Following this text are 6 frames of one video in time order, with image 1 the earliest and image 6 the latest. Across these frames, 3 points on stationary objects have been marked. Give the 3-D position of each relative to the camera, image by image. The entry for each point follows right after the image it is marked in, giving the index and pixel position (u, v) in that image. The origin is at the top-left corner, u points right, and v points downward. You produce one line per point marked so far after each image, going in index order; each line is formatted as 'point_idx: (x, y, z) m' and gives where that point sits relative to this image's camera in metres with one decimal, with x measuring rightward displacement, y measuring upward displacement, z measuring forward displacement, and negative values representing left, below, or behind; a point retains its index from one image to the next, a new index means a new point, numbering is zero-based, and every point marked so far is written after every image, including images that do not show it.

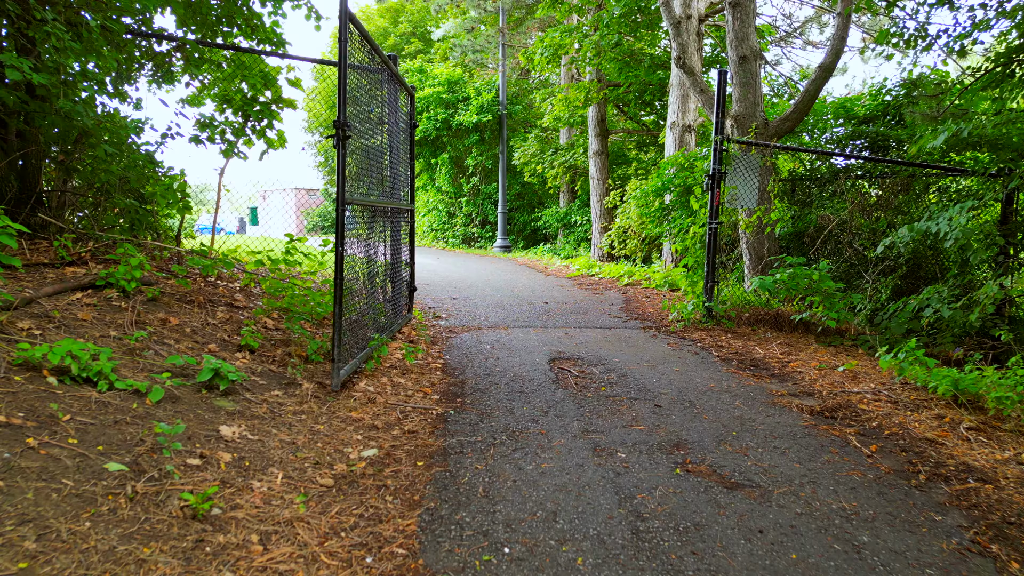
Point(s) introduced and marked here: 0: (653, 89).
0: (+3.9, +5.4, +13.7) m
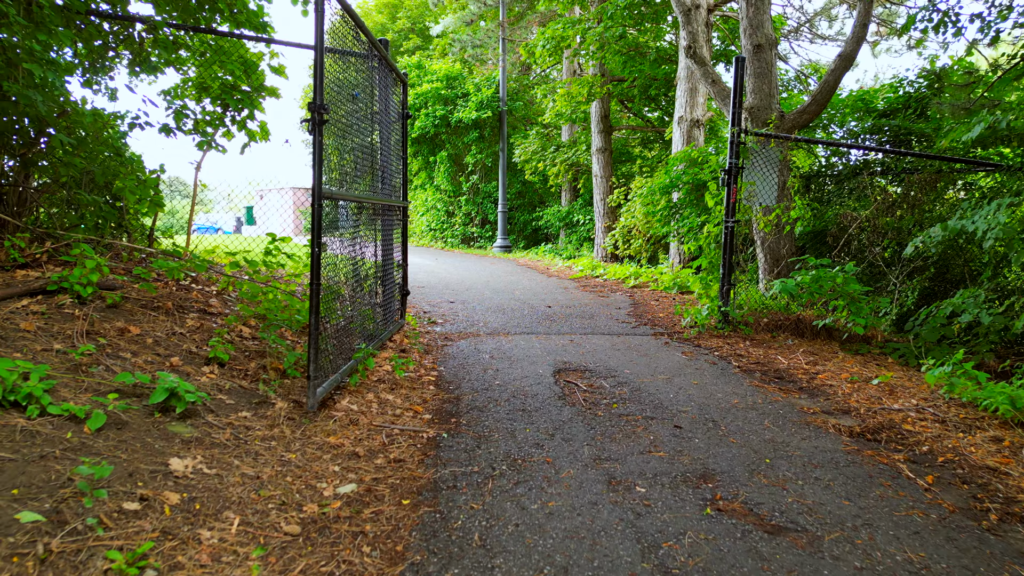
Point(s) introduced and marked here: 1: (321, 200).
0: (+3.9, +5.4, +13.3) m
1: (-1.2, +0.6, +3.1) m
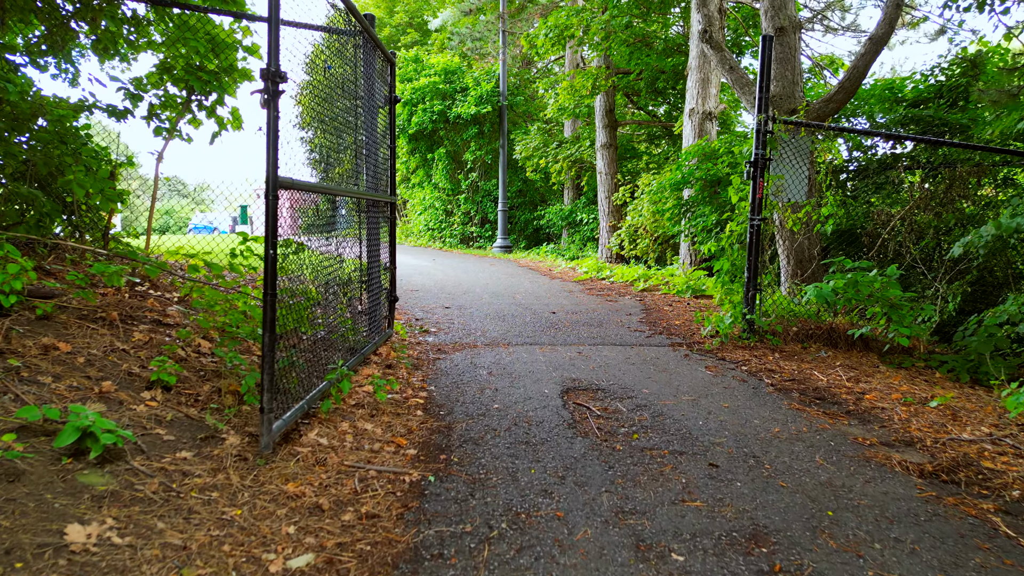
0: (+3.9, +5.3, +12.7) m
1: (-1.2, +0.5, +2.6) m
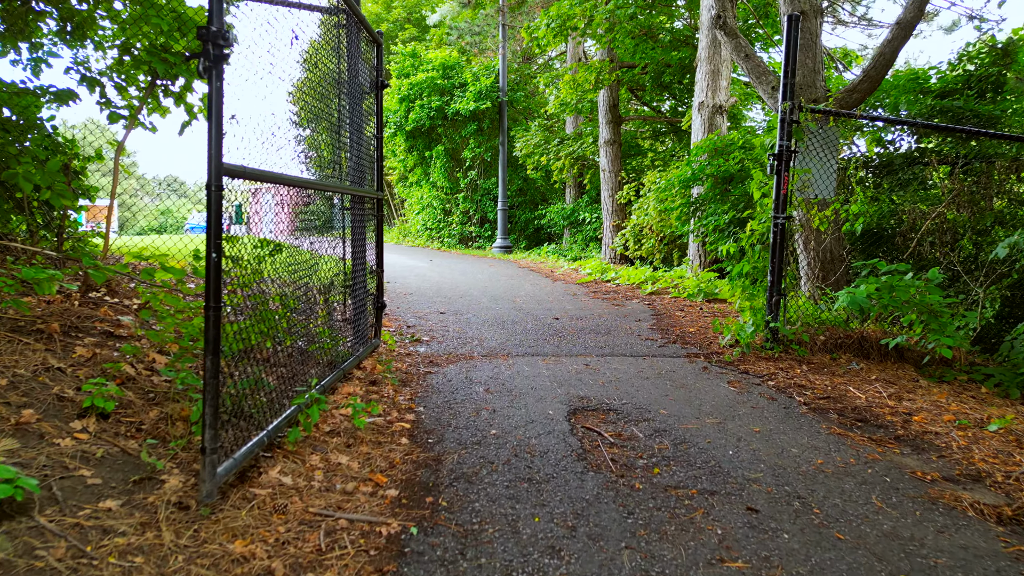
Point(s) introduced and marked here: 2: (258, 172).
0: (+3.9, +5.3, +12.2) m
1: (-1.2, +0.5, +2.1) m
2: (-1.3, +0.6, +2.6) m
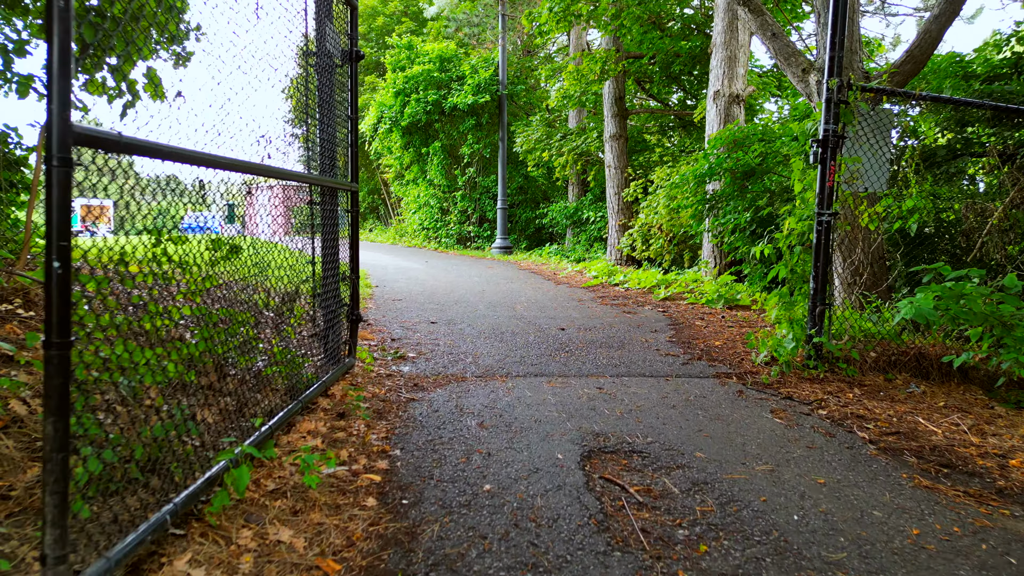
0: (+3.9, +5.2, +11.5) m
1: (-1.2, +0.4, +1.4) m
2: (-1.3, +0.5, +1.9) m
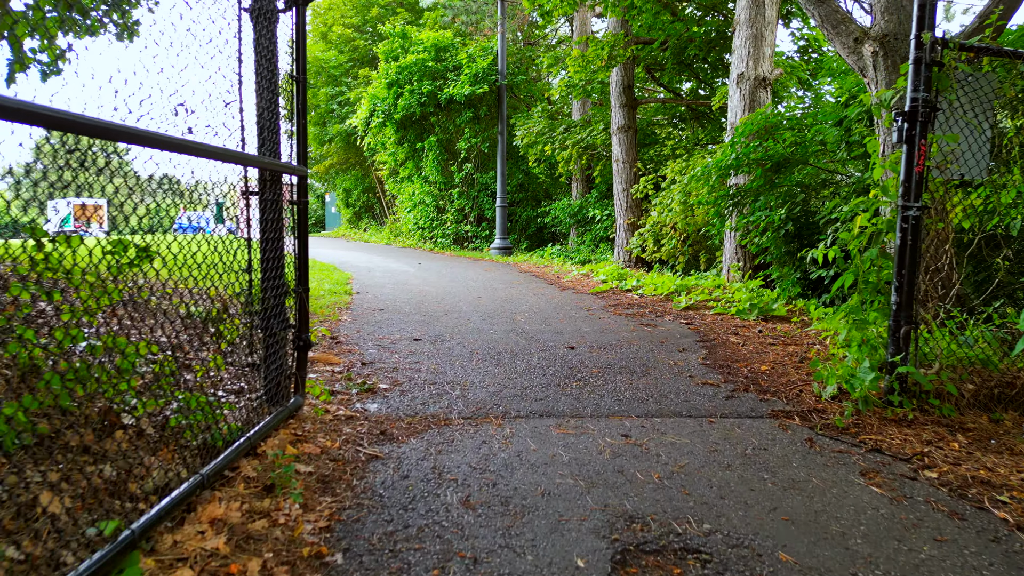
0: (+3.9, +5.1, +10.7) m
1: (-1.2, +0.3, +0.6) m
2: (-1.3, +0.4, +1.1) m
